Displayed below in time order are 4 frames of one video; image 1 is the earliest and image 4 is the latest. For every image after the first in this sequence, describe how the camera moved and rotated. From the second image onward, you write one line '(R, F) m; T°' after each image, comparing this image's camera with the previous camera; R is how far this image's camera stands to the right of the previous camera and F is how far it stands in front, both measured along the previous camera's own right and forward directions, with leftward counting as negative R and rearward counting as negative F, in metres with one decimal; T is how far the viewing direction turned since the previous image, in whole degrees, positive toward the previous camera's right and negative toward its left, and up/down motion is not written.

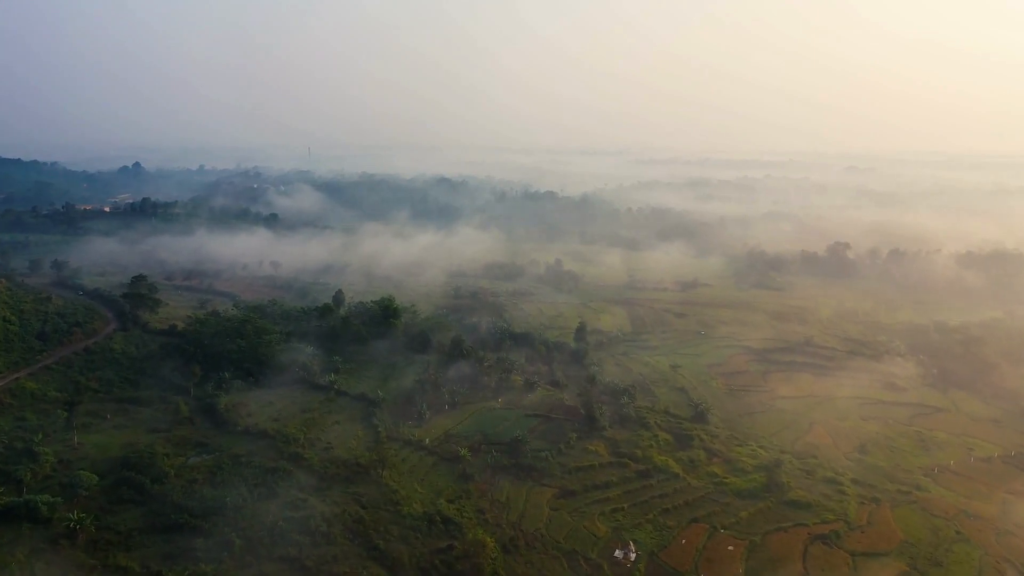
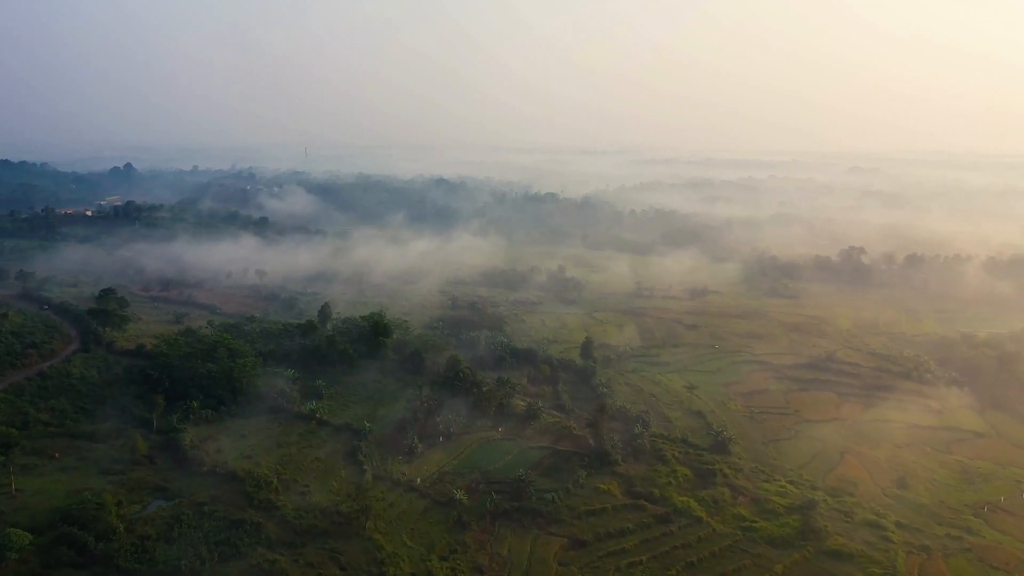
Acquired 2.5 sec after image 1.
(-0.1, +3.1) m; 0°
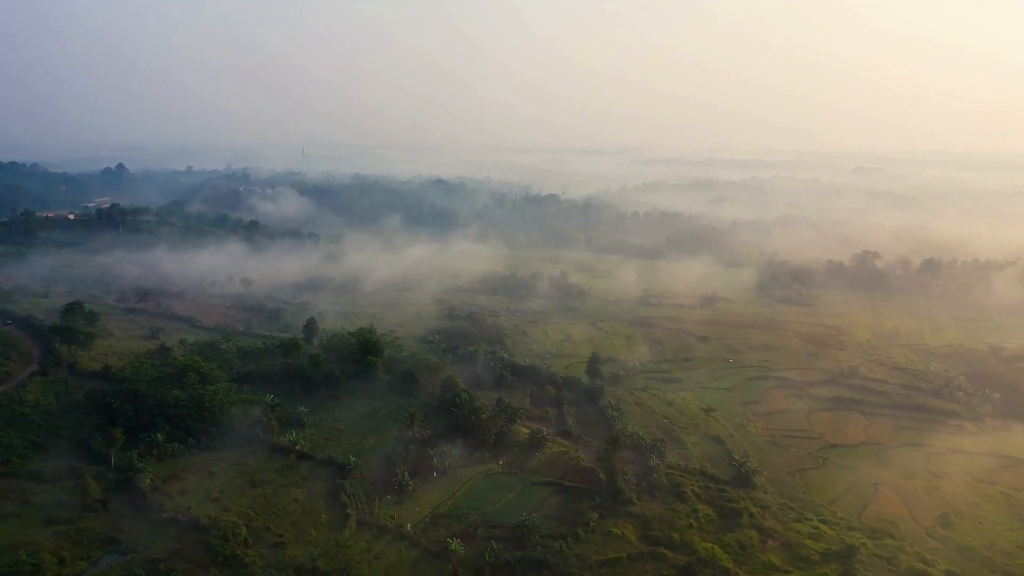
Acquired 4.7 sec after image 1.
(-0.1, +2.8) m; 0°
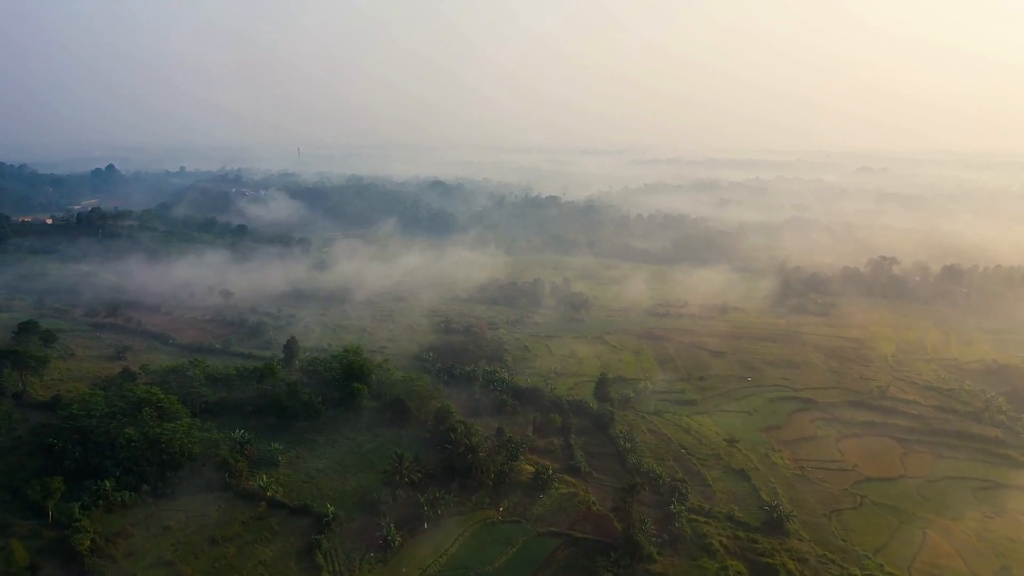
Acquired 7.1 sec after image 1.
(-0.1, +3.1) m; 0°
